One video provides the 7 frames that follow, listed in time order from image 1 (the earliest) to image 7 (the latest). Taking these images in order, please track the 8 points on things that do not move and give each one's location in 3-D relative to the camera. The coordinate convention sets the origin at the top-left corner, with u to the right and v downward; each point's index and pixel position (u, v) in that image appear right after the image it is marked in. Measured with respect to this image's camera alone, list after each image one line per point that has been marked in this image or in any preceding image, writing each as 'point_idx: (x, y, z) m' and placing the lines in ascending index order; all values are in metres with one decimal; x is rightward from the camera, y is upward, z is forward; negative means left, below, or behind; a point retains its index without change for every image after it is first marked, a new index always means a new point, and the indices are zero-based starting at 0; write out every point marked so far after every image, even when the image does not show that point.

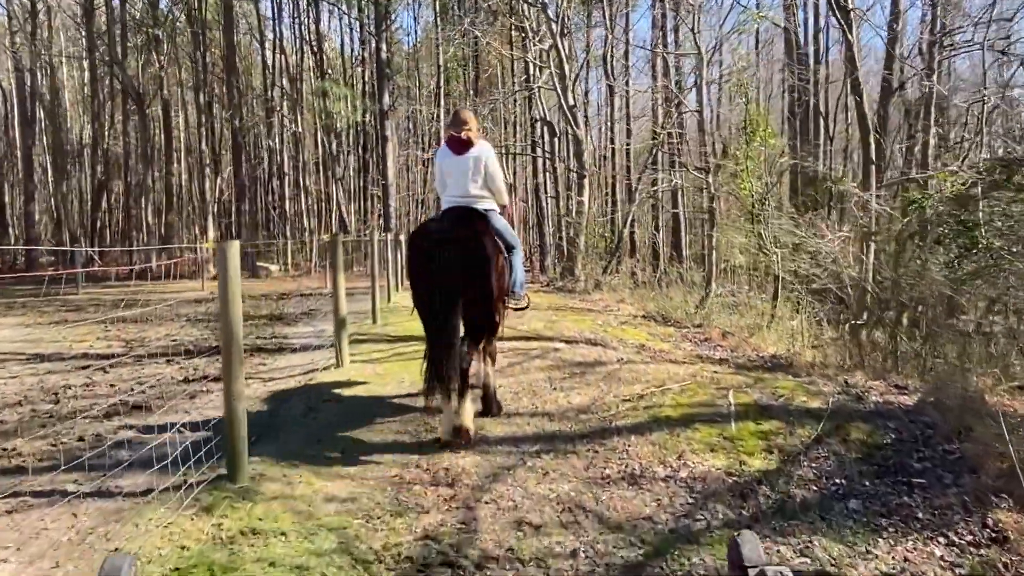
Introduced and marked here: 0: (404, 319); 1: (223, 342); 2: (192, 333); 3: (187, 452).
0: (-1.7, -0.5, +12.3) m
1: (-1.7, -0.3, +4.5) m
2: (-4.9, -0.7, +11.9) m
3: (-2.2, -1.1, +5.2) m
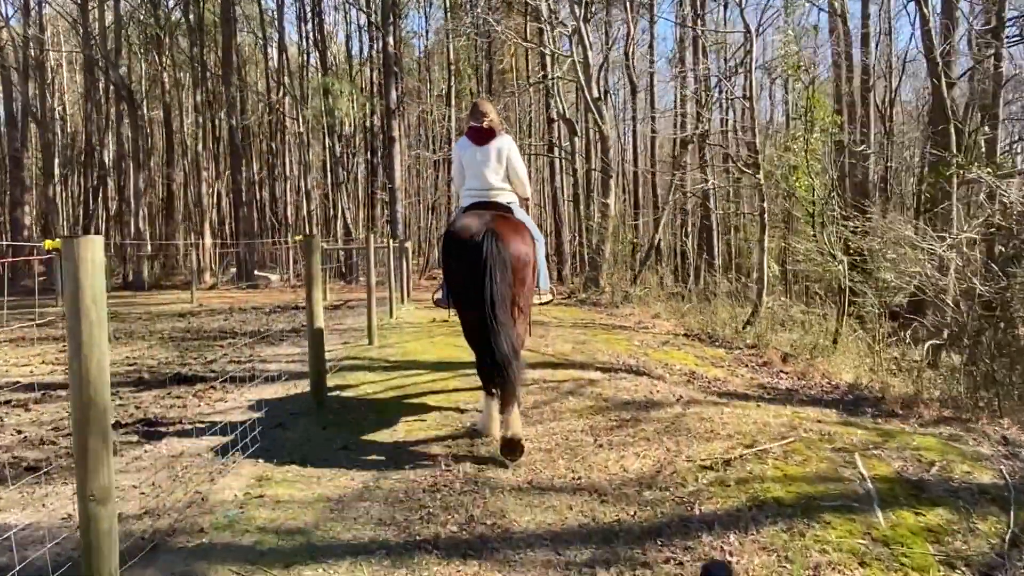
0: (-1.4, -0.7, +10.5) m
1: (-1.5, -0.4, +2.7) m
2: (-4.6, -0.9, +10.1) m
3: (-2.0, -1.2, +3.4) m
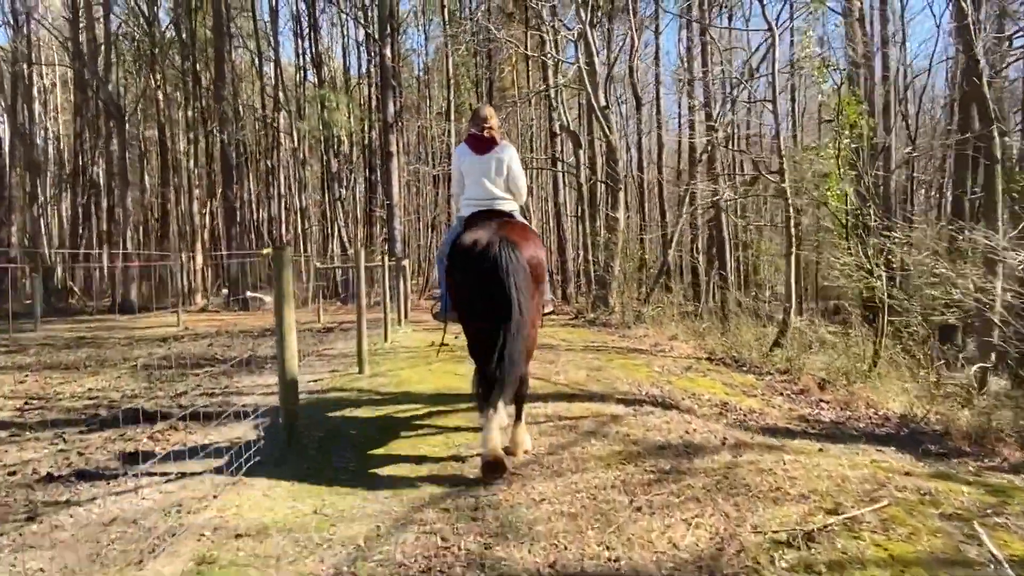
0: (-1.4, -0.9, +9.5) m
1: (-1.4, -0.5, +1.7) m
2: (-4.6, -1.1, +9.1) m
3: (-1.9, -1.3, +2.4) m
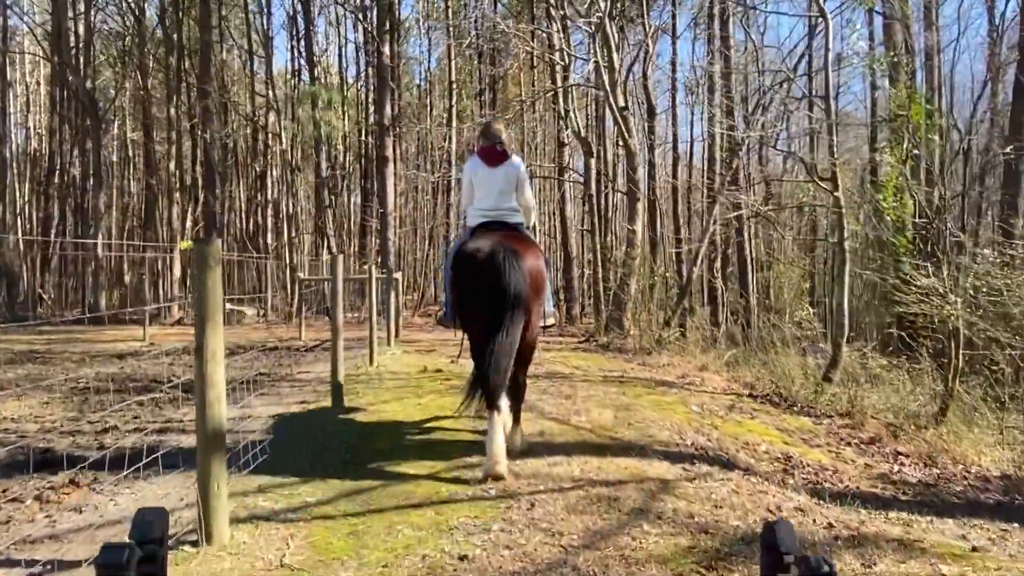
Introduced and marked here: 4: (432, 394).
0: (-1.3, -1.1, +7.9) m
1: (-1.3, -0.4, +0.1) m
2: (-4.5, -1.2, +7.5) m
3: (-1.8, -1.3, +0.8) m
4: (-0.8, -1.1, +8.1) m
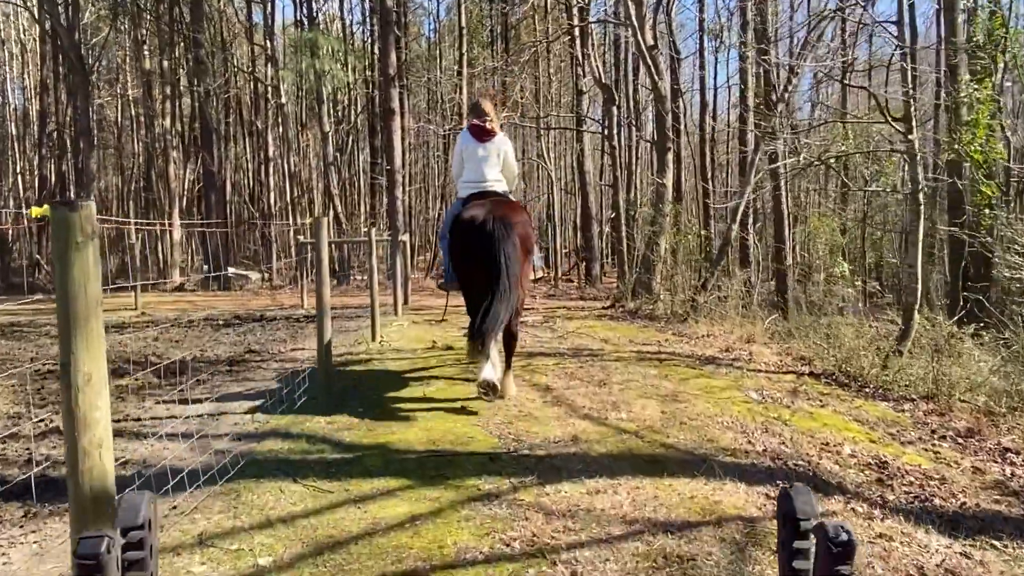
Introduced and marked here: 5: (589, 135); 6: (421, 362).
0: (-1.1, -0.8, +6.7) m
1: (-1.3, -0.6, -1.1) m
2: (-4.3, -1.0, +6.4) m
3: (-1.8, -1.4, -0.4) m
4: (-0.6, -0.8, +6.9) m
5: (+1.8, +3.6, +18.3) m
6: (-0.9, -0.7, +7.7) m
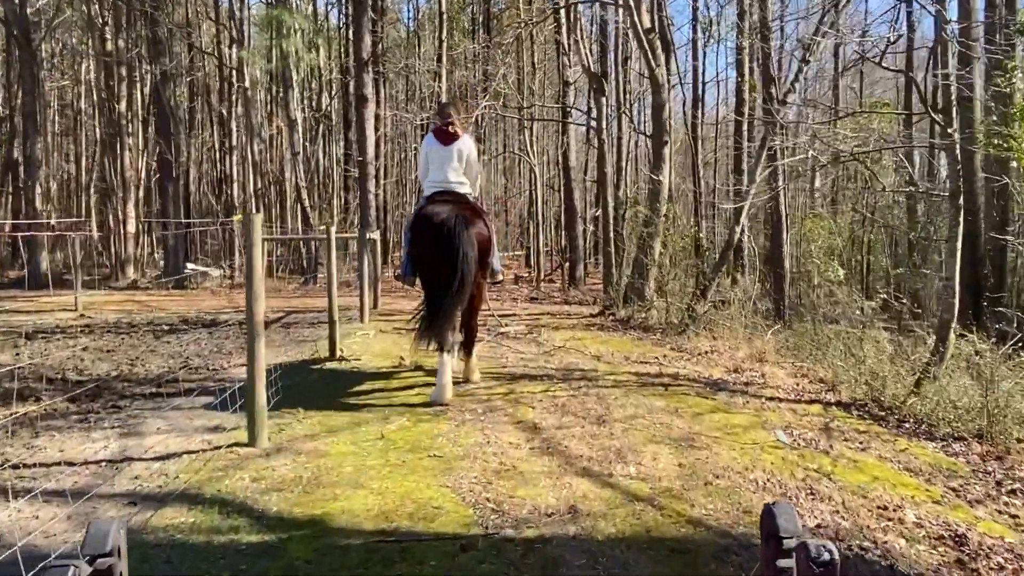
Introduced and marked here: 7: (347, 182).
0: (-1.2, -0.9, +5.6) m
1: (-1.2, -0.7, -2.2) m
2: (-4.4, -1.0, +5.2) m
3: (-1.7, -1.5, -1.5) m
4: (-0.8, -0.9, +5.8) m
5: (+1.4, +3.6, +17.2) m
6: (-1.1, -0.8, +6.6) m
7: (-4.3, +2.8, +20.2) m
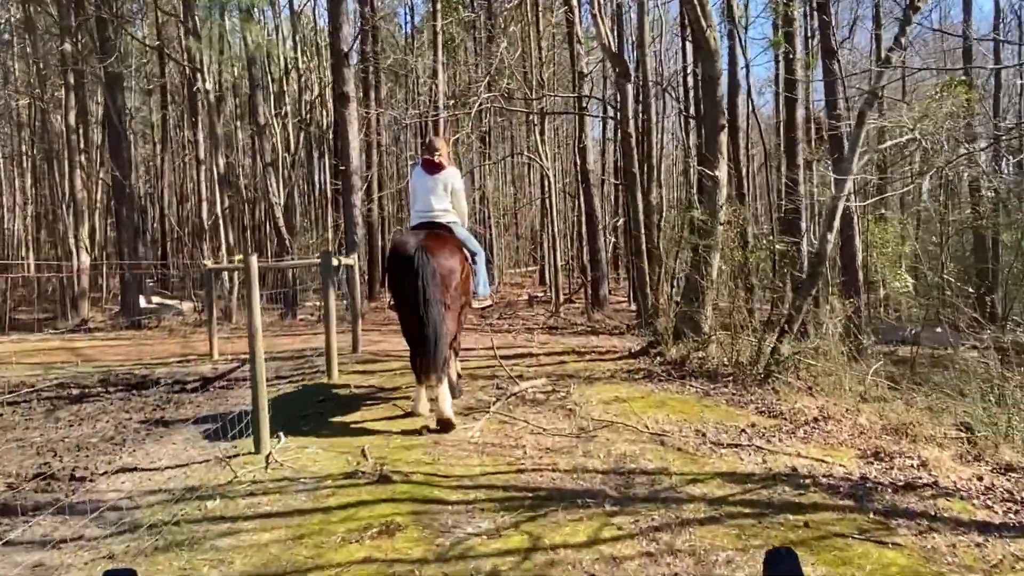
0: (-1.1, -1.2, +3.0) m
1: (-1.3, -0.9, -4.9) m
2: (-4.3, -1.5, +2.6) m
3: (-1.7, -1.8, -4.1) m
4: (-0.7, -1.2, +3.1) m
5: (+1.5, +3.1, +14.7) m
6: (-1.0, -1.2, +4.0) m
7: (-4.1, +2.1, +17.7) m
